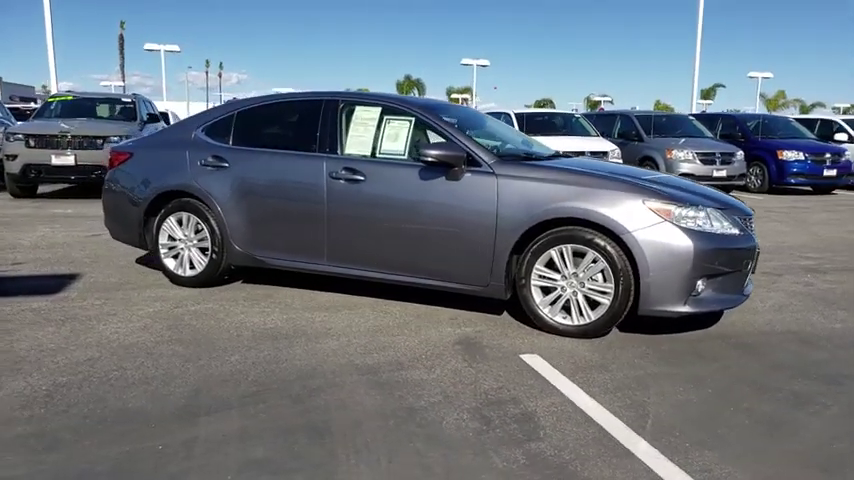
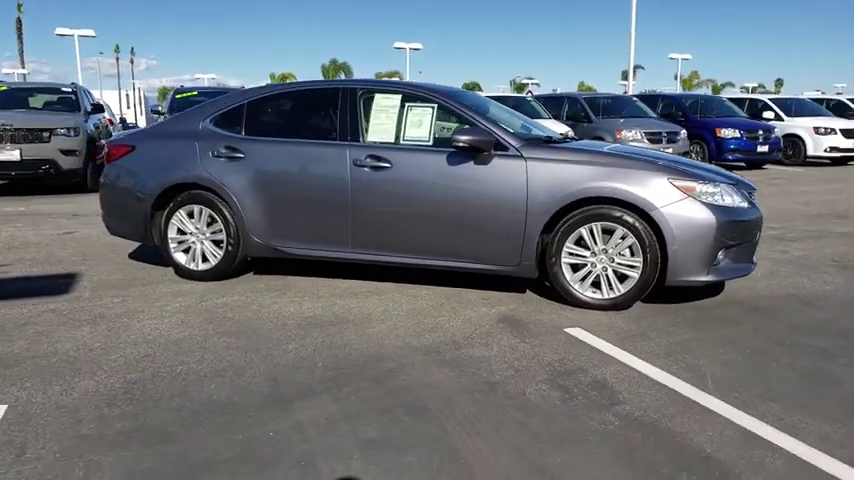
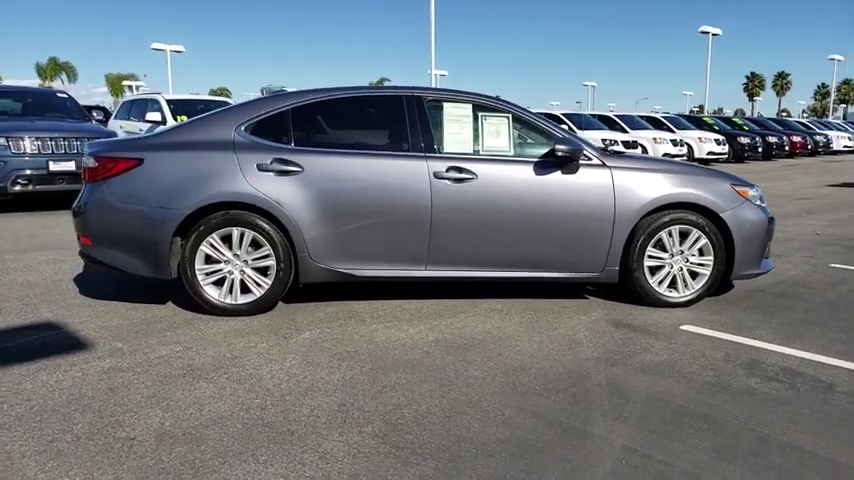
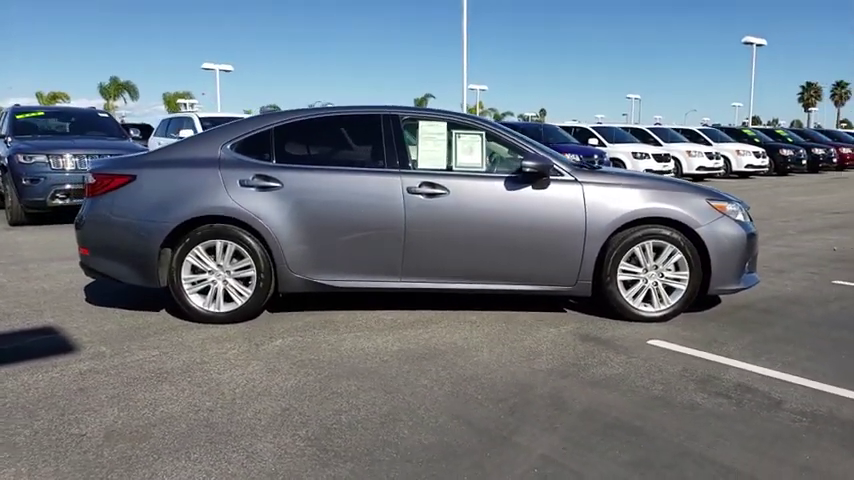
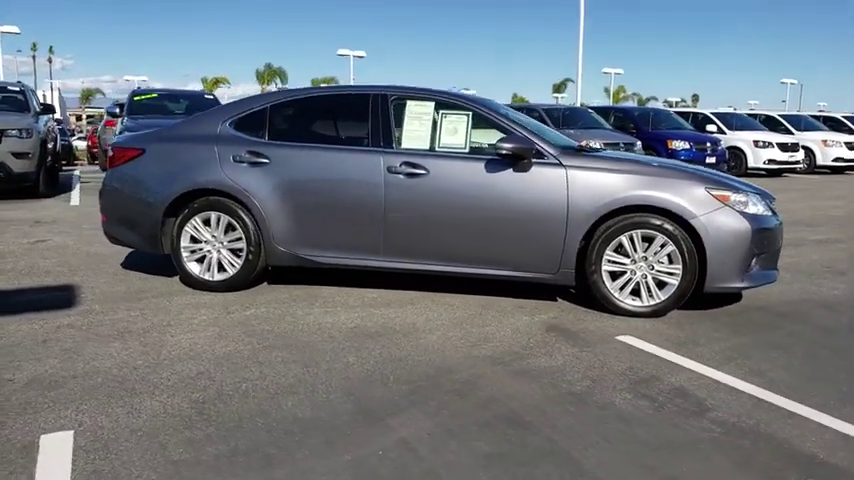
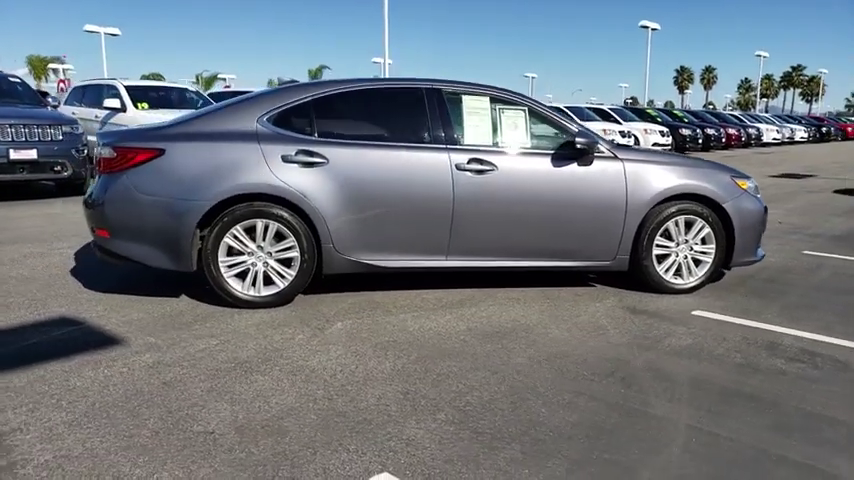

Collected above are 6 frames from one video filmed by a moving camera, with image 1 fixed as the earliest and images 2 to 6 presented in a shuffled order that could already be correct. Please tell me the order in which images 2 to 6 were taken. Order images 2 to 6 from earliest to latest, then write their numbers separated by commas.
2, 5, 4, 3, 6
